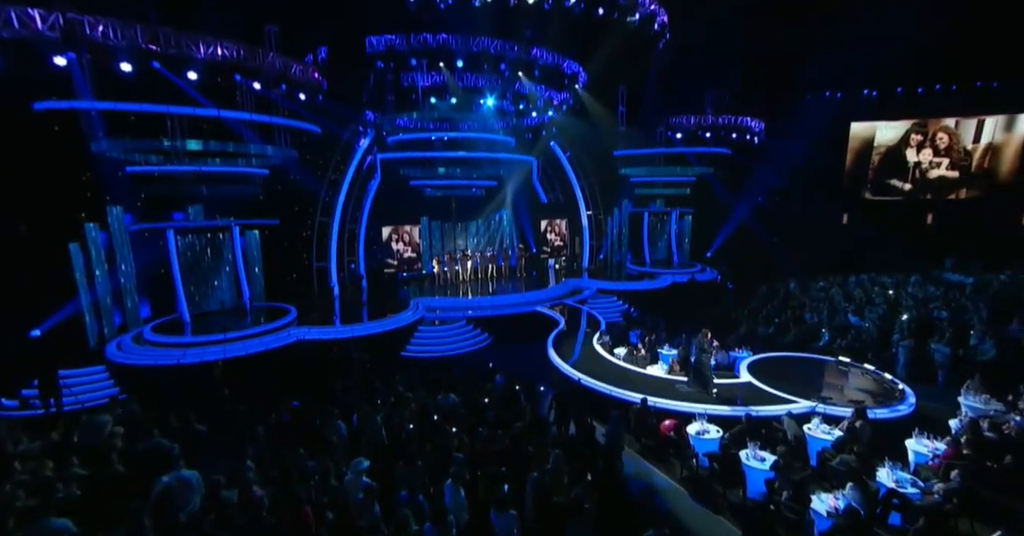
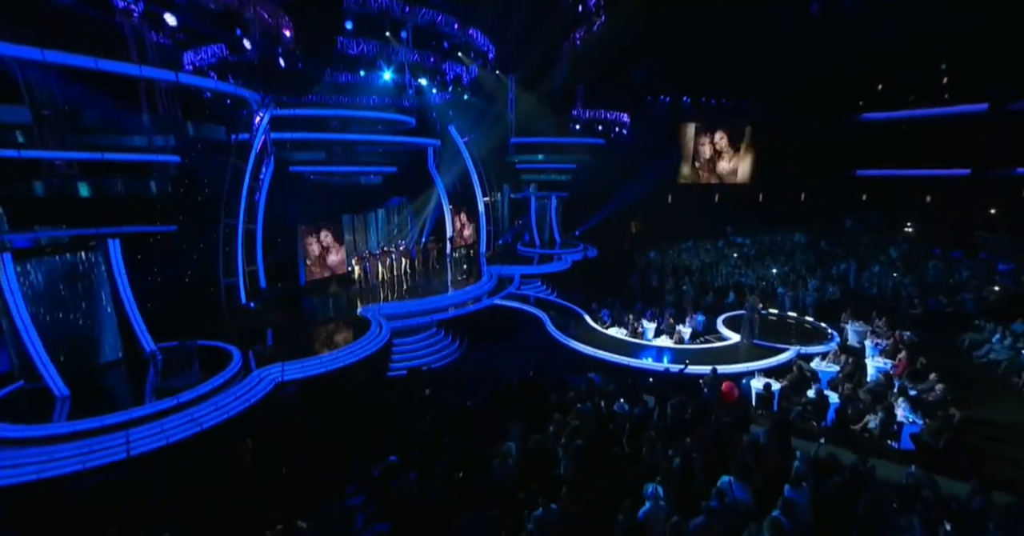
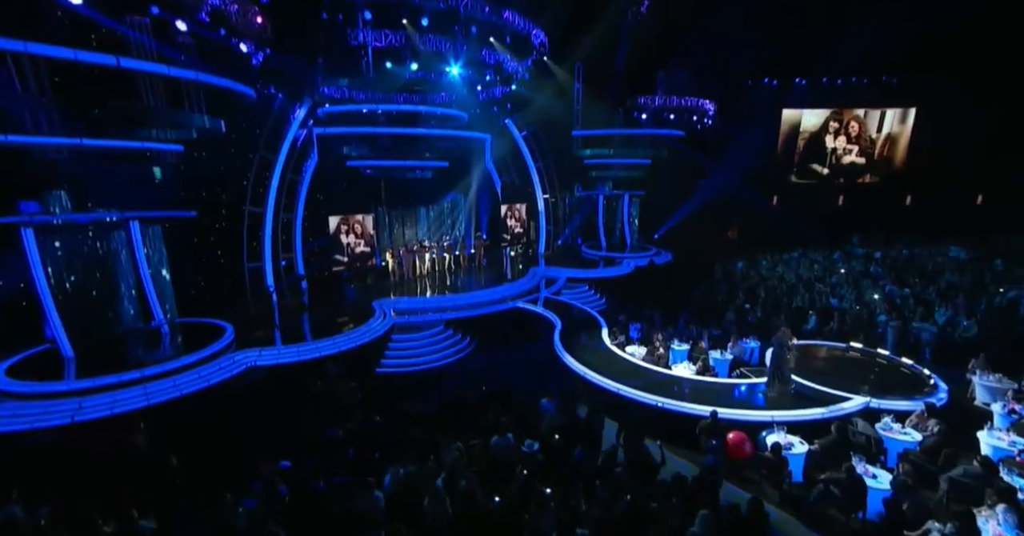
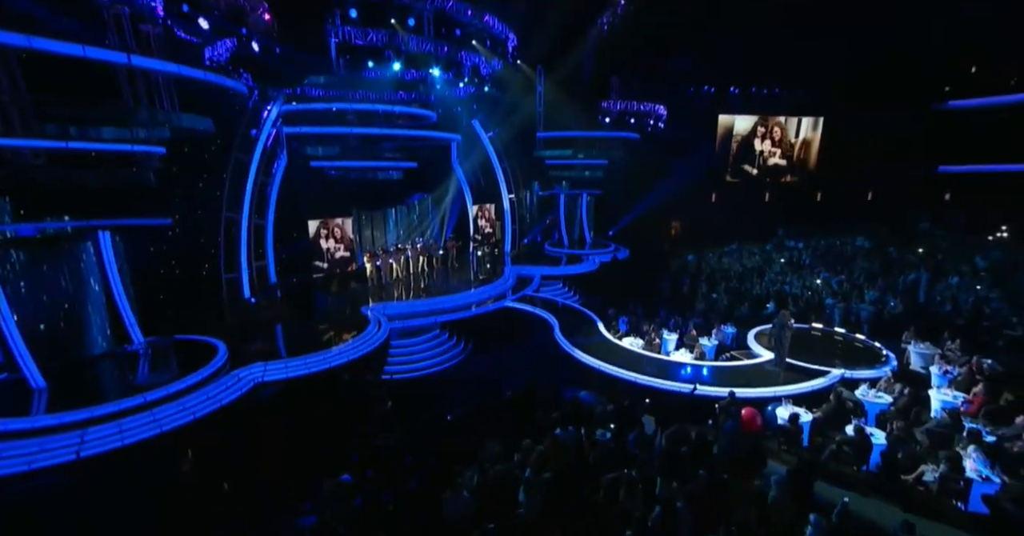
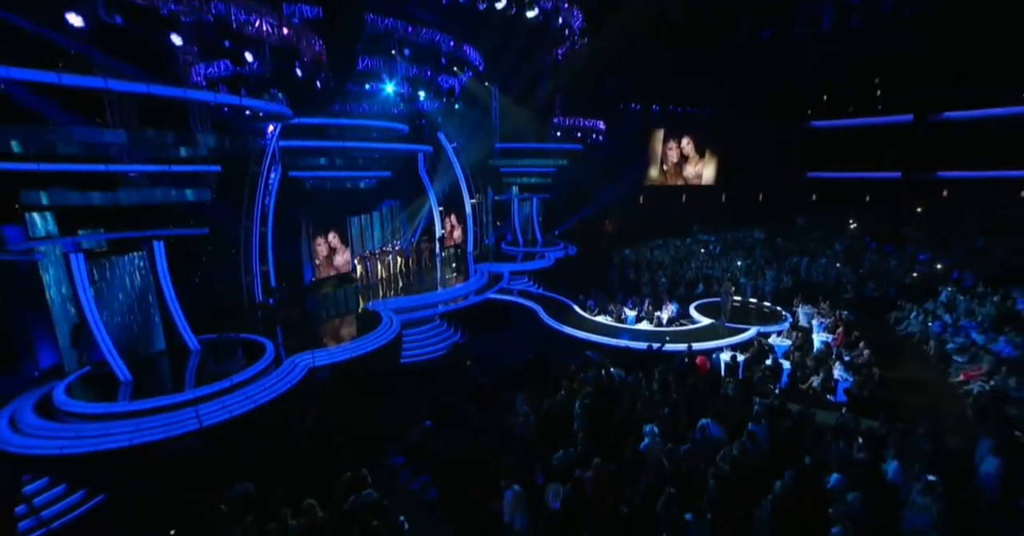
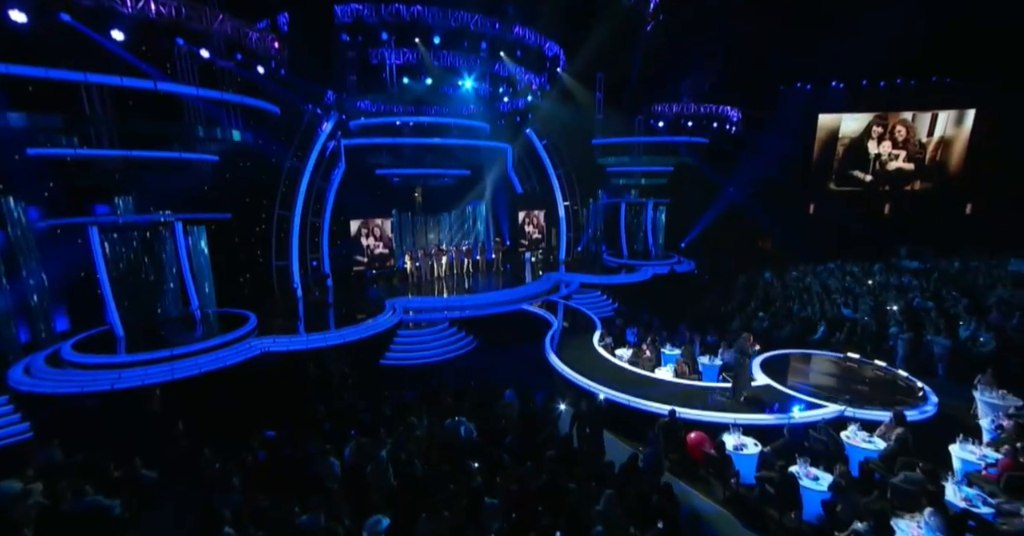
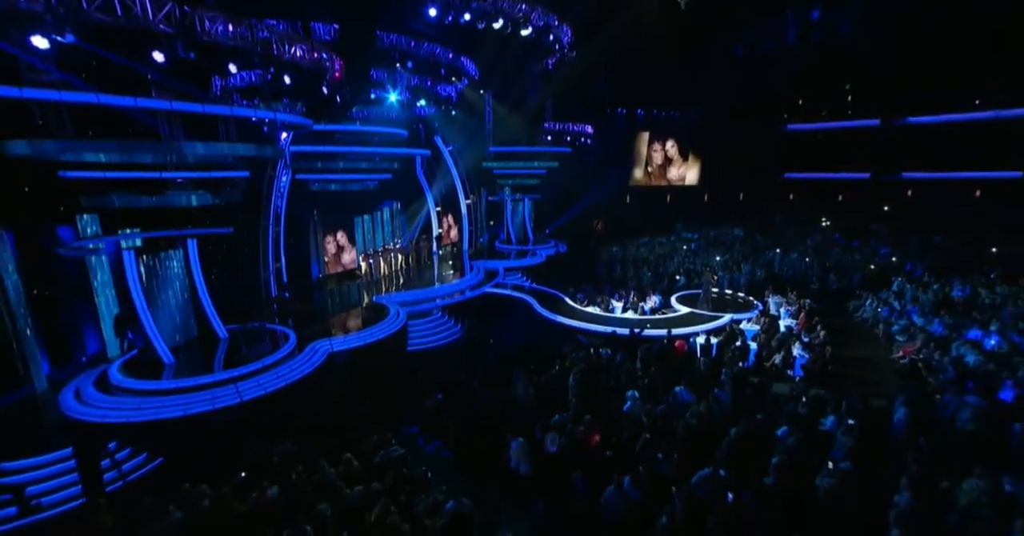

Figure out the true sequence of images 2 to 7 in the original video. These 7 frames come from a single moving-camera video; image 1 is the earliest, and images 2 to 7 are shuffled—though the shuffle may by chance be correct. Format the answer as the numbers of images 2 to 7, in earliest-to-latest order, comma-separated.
6, 3, 4, 2, 5, 7
